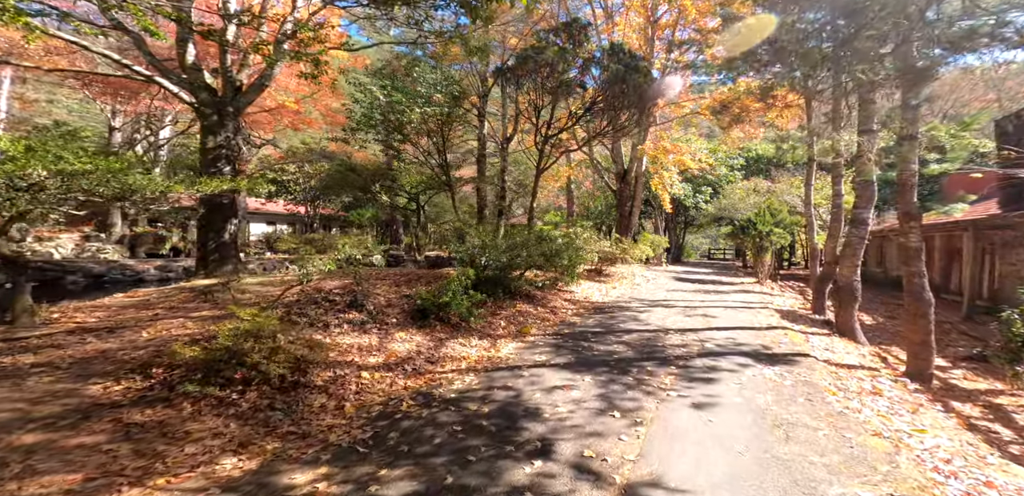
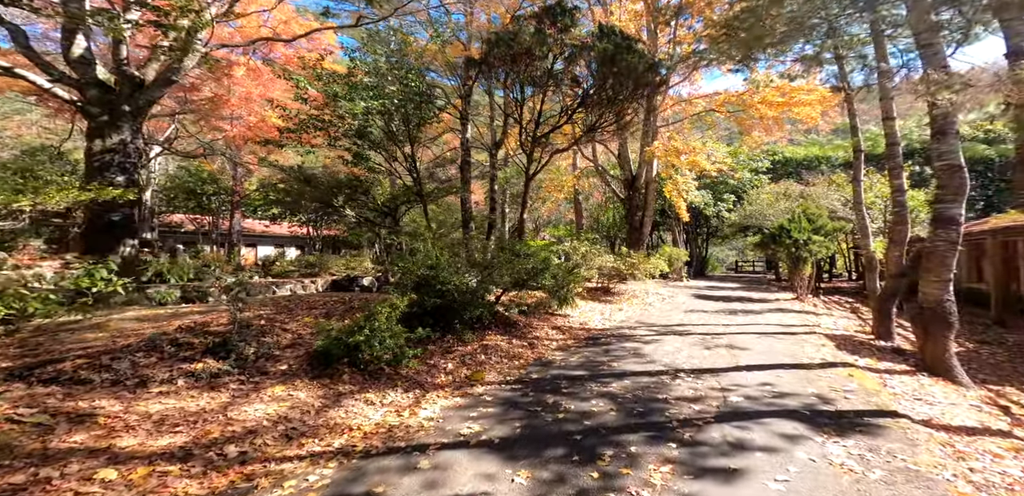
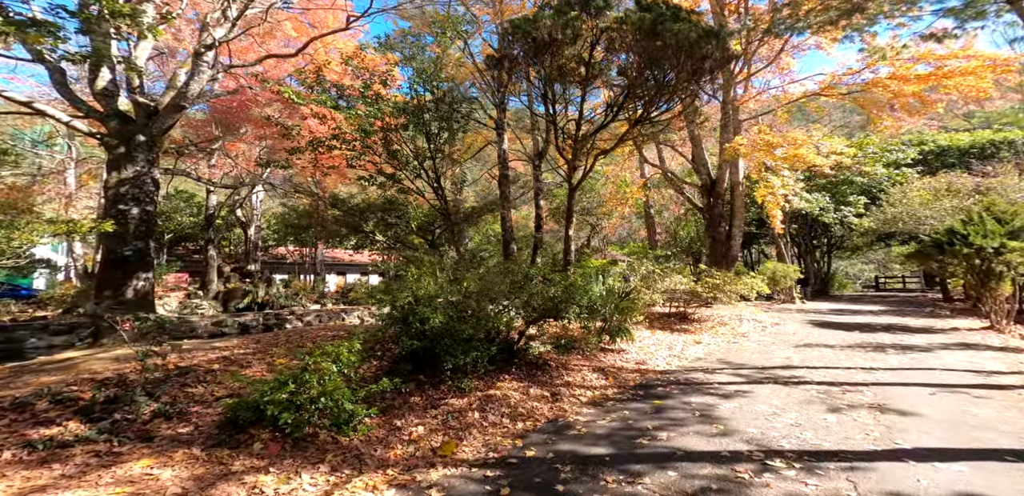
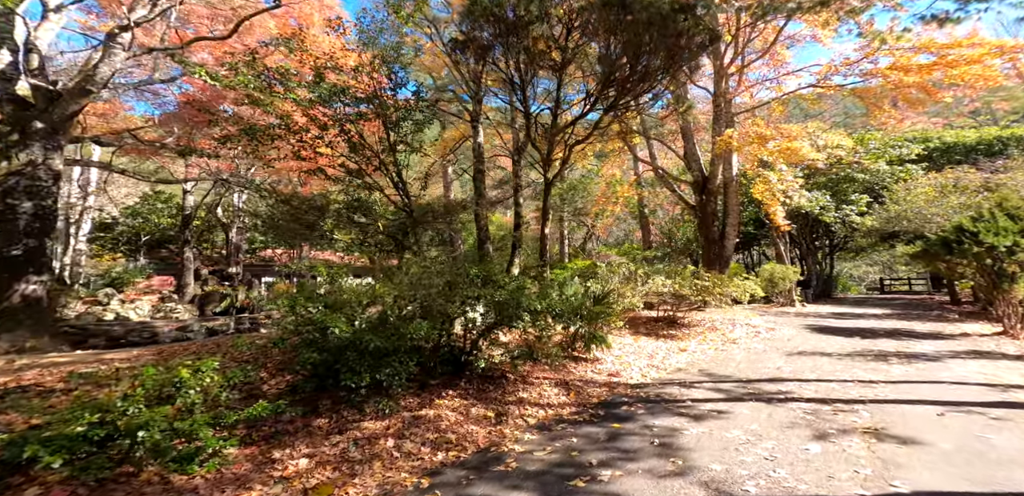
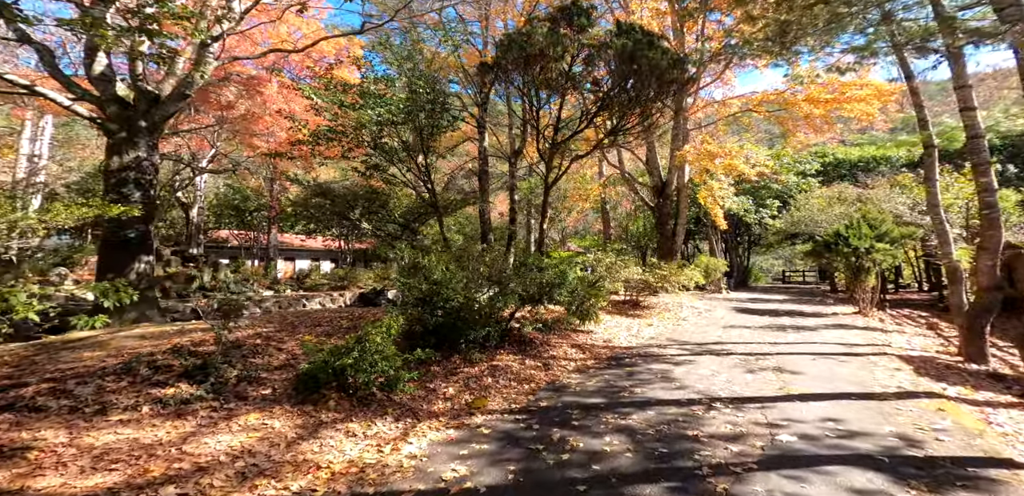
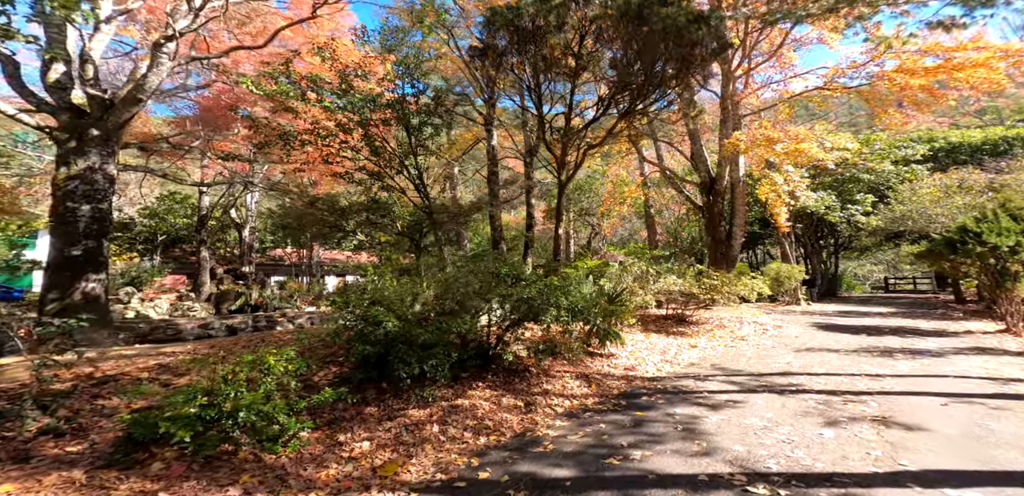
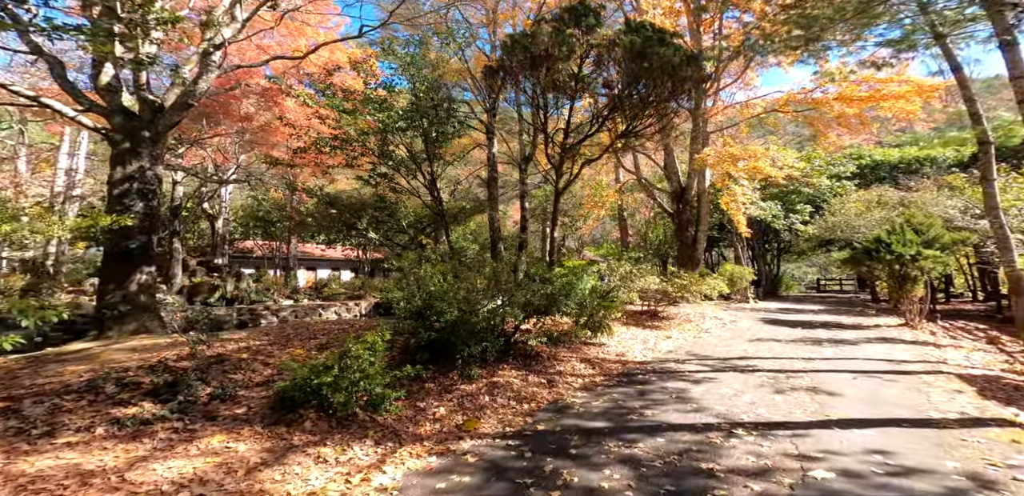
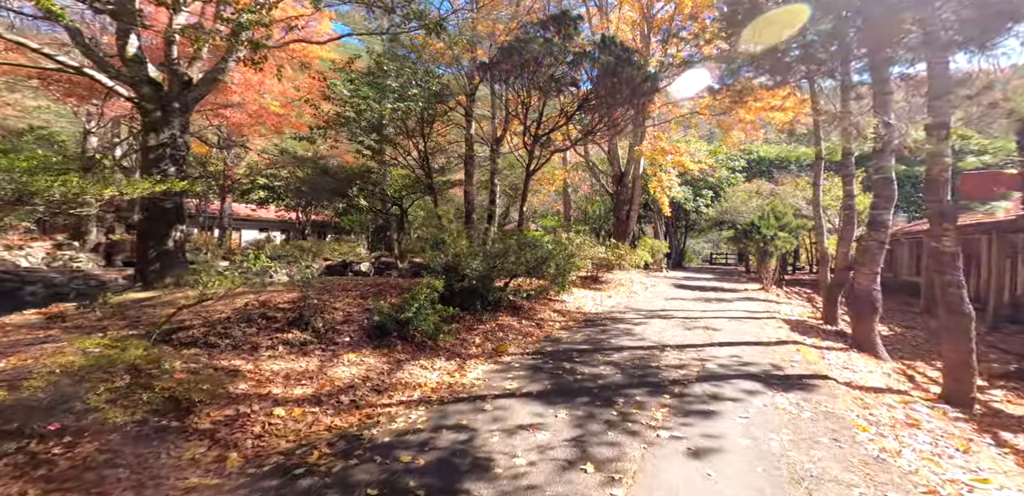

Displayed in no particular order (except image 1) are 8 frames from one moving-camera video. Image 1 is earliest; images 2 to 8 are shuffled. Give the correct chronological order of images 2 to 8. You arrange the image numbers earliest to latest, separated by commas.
8, 2, 5, 7, 3, 6, 4
